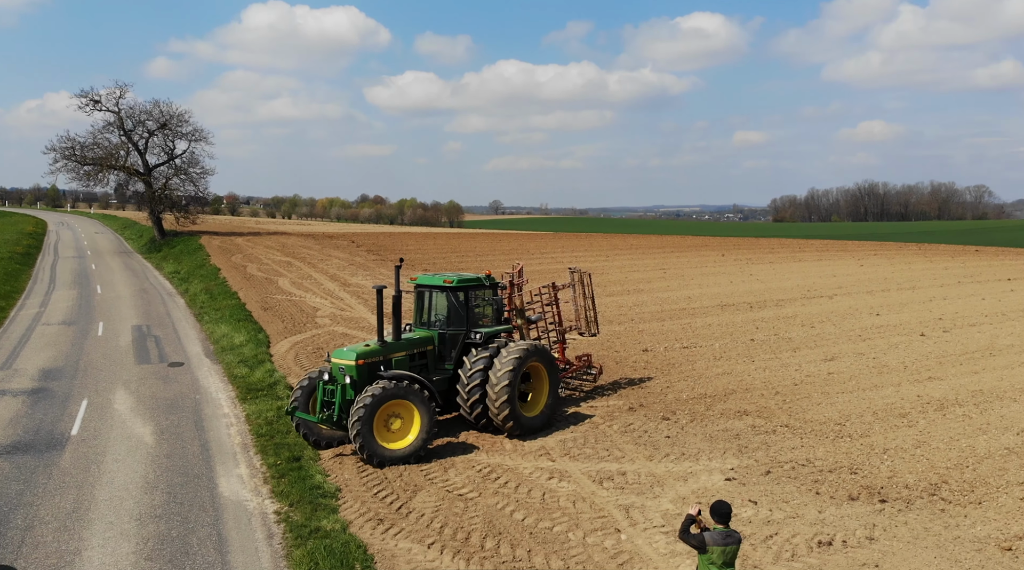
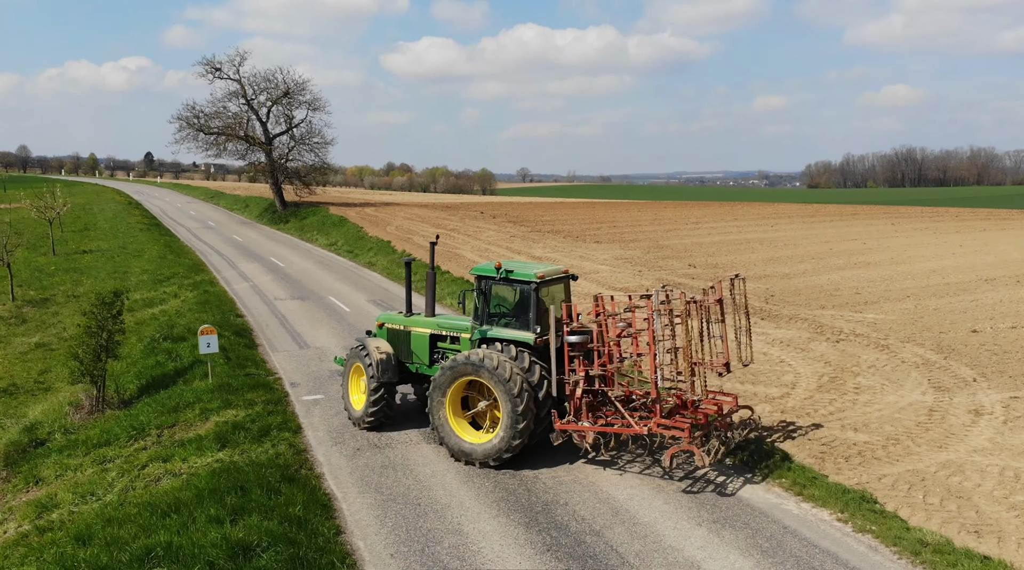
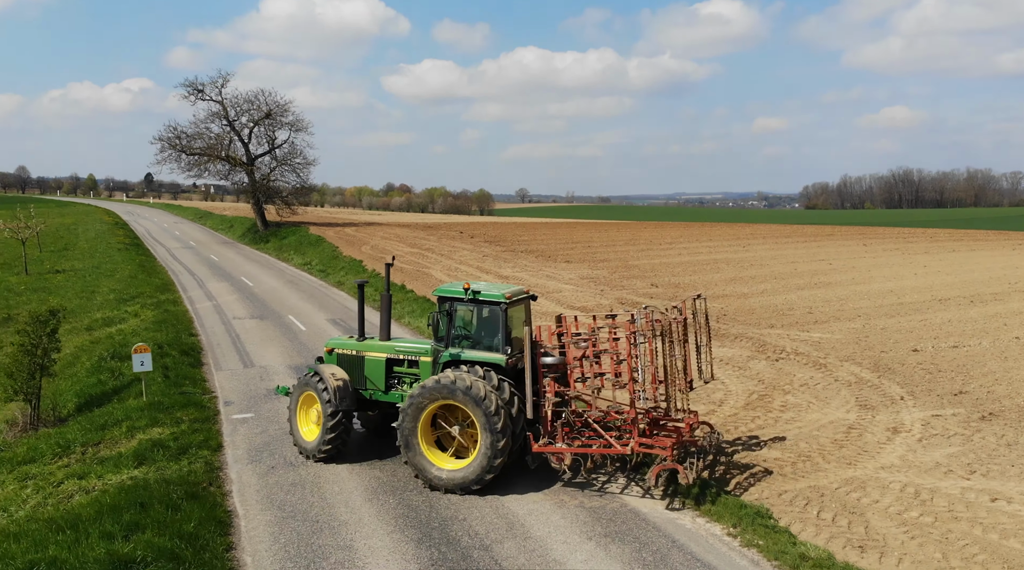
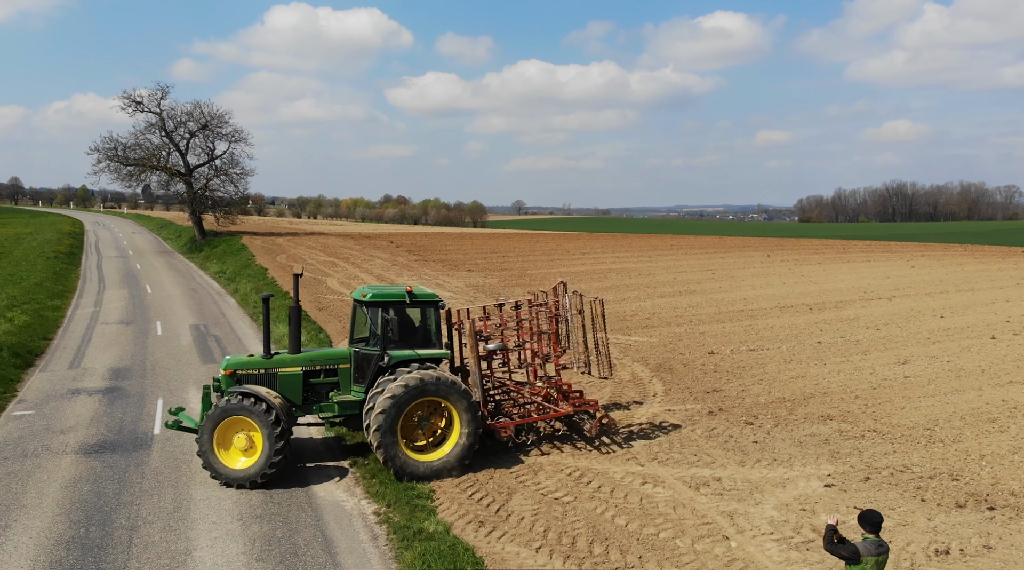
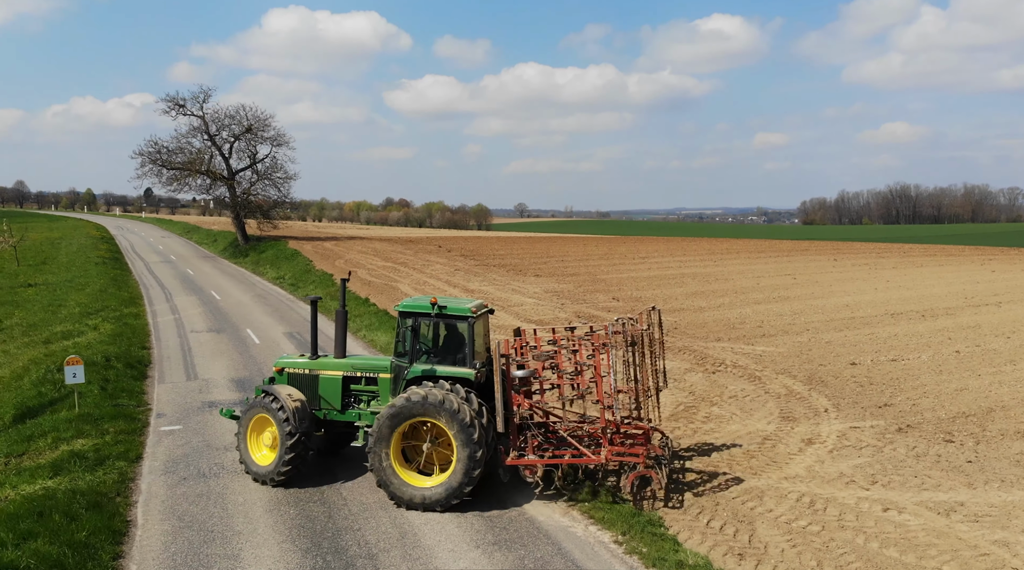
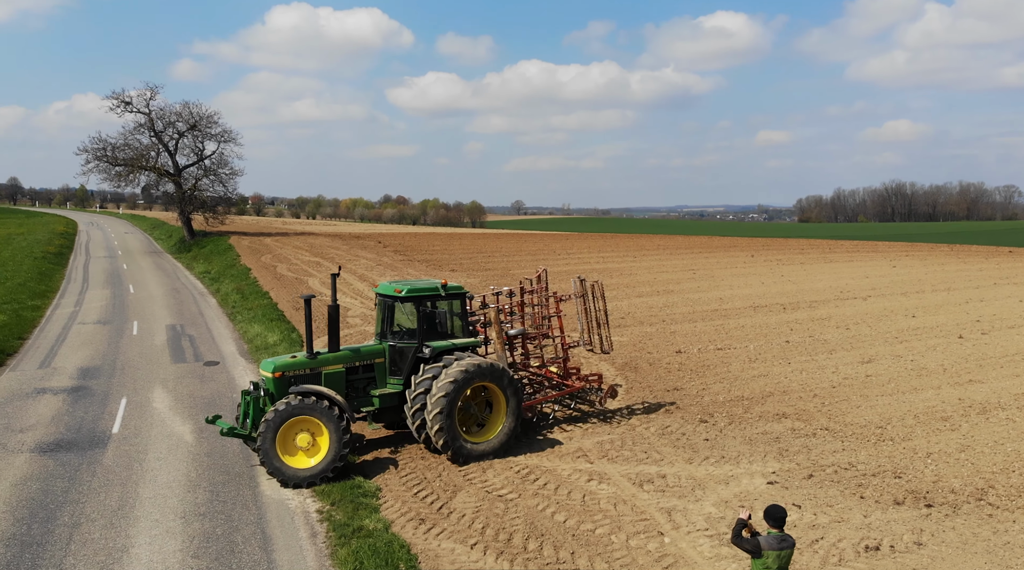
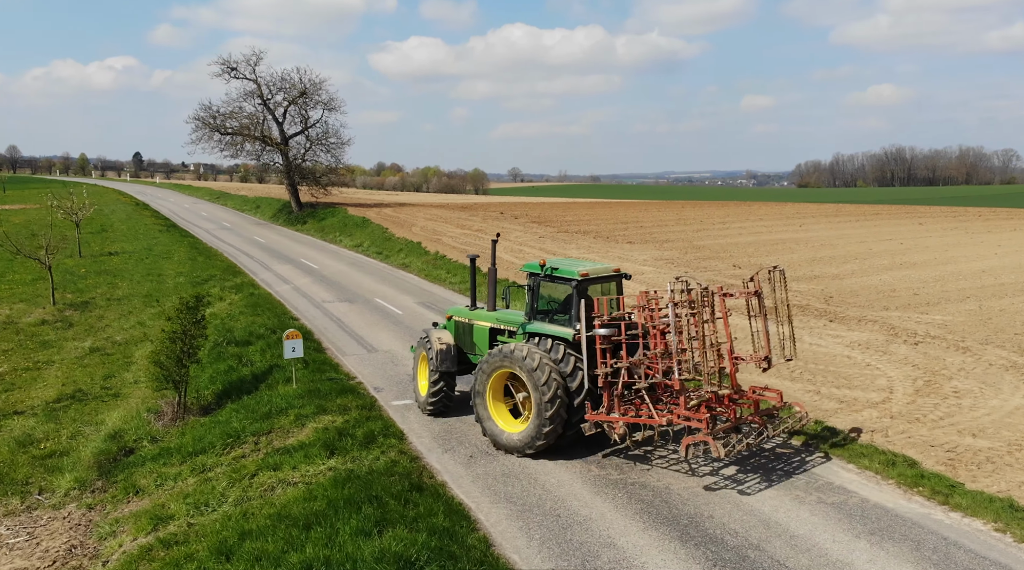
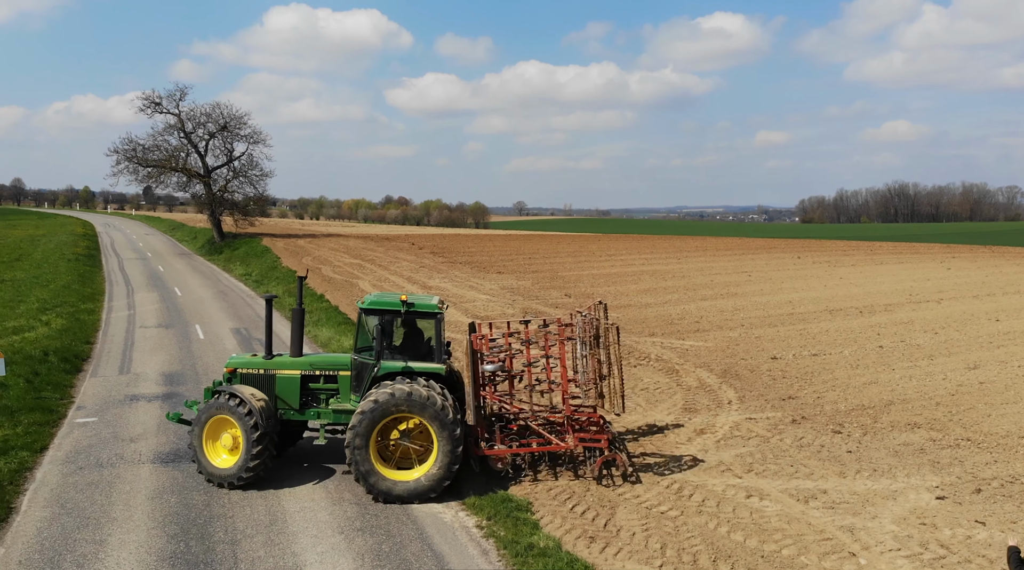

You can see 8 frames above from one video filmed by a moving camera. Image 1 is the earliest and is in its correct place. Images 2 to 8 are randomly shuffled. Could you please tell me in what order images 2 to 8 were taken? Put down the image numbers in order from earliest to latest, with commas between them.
6, 4, 8, 5, 3, 2, 7
